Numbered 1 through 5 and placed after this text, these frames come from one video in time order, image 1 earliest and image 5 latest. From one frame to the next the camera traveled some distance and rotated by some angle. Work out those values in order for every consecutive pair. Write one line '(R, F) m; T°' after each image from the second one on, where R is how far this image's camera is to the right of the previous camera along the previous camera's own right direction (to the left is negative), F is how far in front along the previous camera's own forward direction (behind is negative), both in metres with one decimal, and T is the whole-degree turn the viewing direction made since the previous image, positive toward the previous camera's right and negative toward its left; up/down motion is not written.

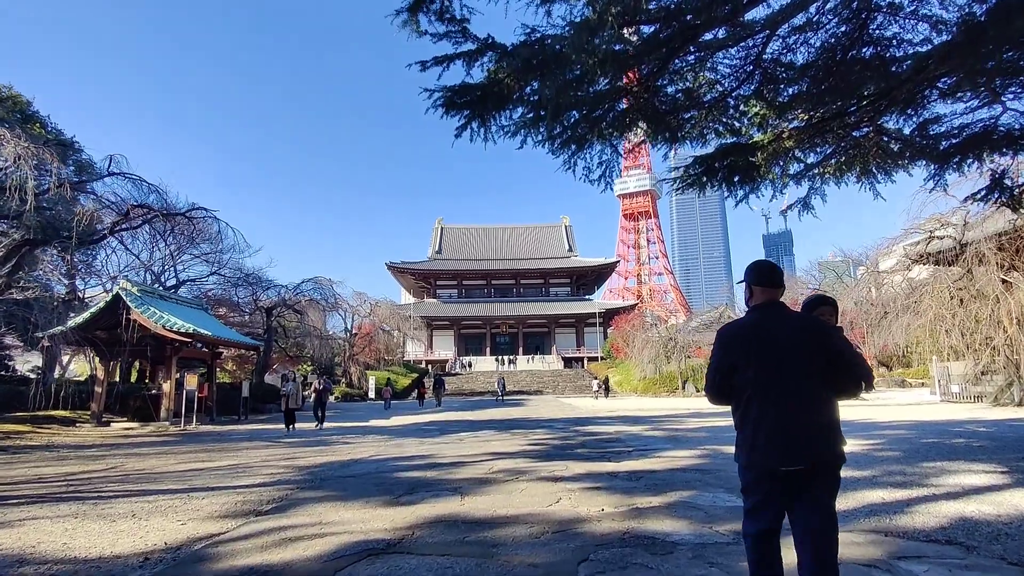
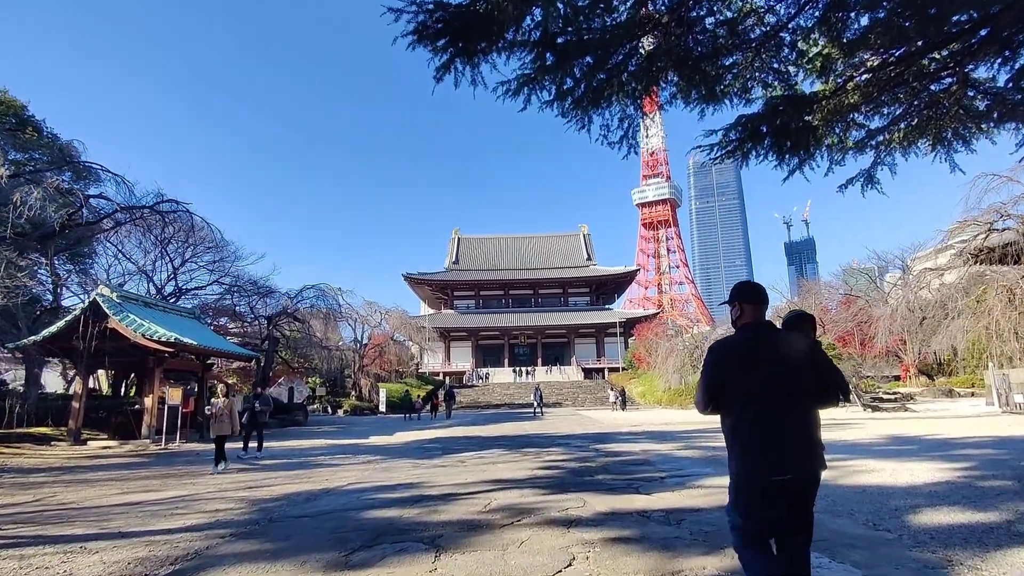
(+0.1, +1.0) m; -2°
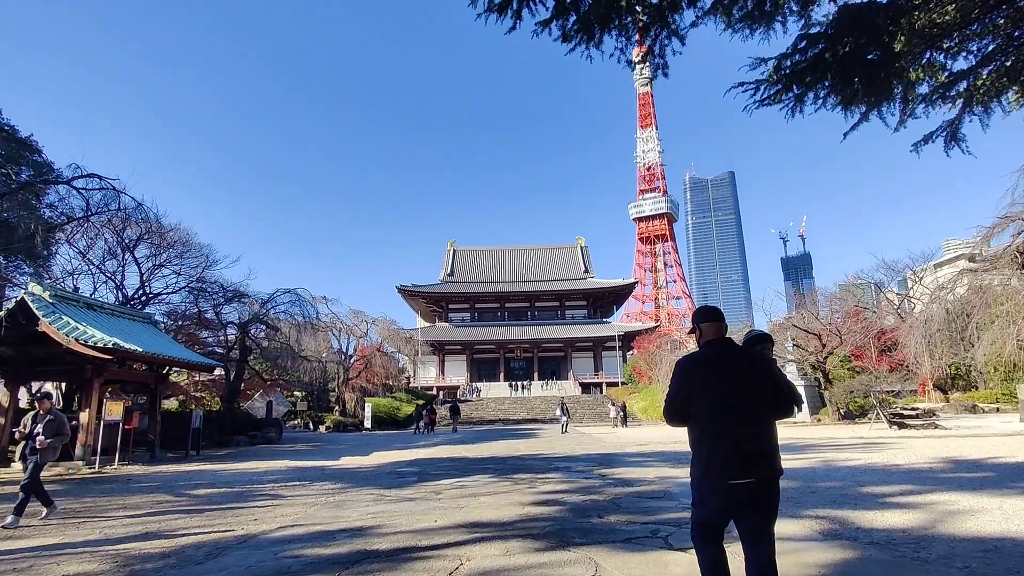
(+0.1, +1.2) m; 0°
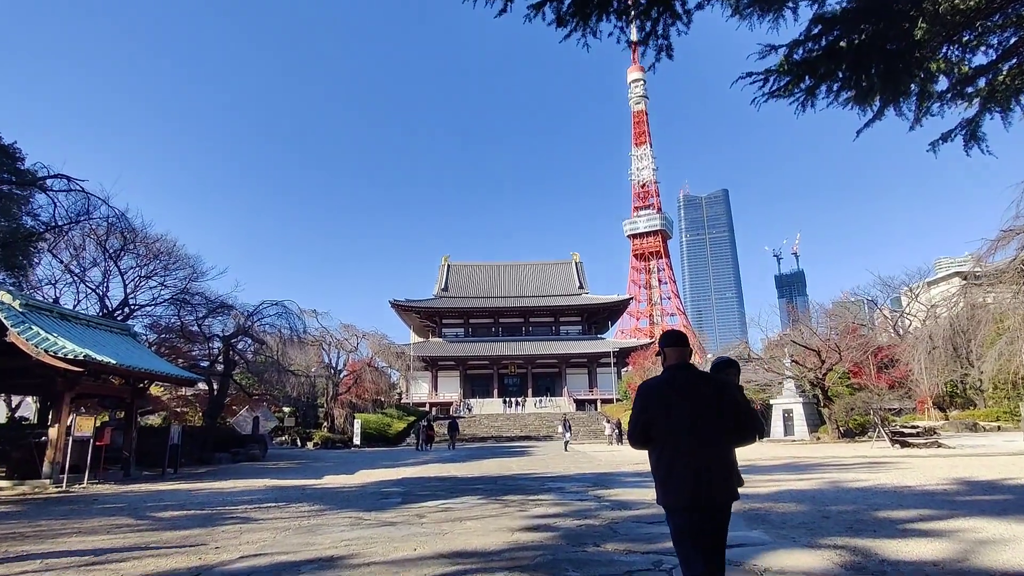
(0.0, +0.3) m; +1°
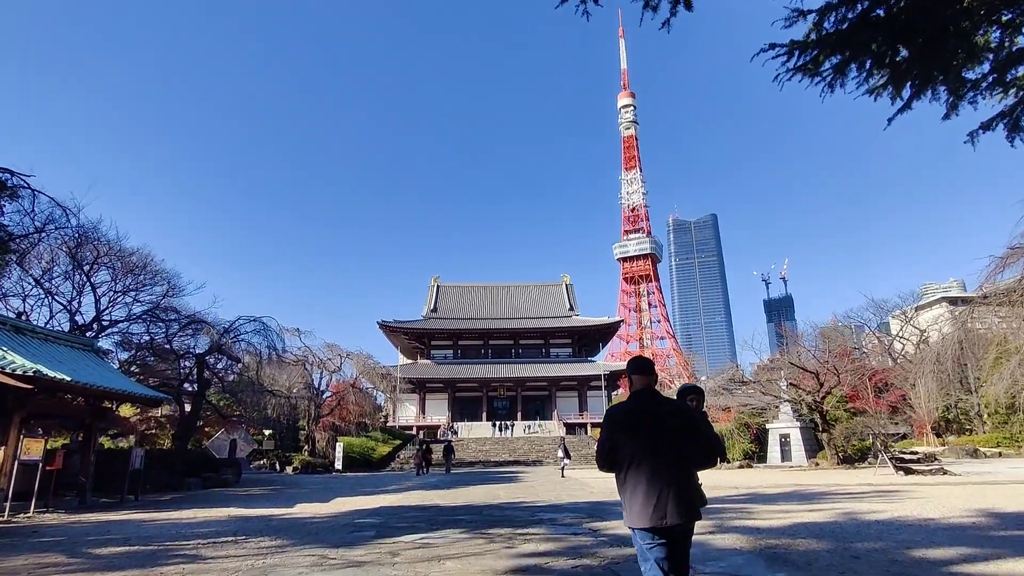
(0.0, +0.5) m; +1°
